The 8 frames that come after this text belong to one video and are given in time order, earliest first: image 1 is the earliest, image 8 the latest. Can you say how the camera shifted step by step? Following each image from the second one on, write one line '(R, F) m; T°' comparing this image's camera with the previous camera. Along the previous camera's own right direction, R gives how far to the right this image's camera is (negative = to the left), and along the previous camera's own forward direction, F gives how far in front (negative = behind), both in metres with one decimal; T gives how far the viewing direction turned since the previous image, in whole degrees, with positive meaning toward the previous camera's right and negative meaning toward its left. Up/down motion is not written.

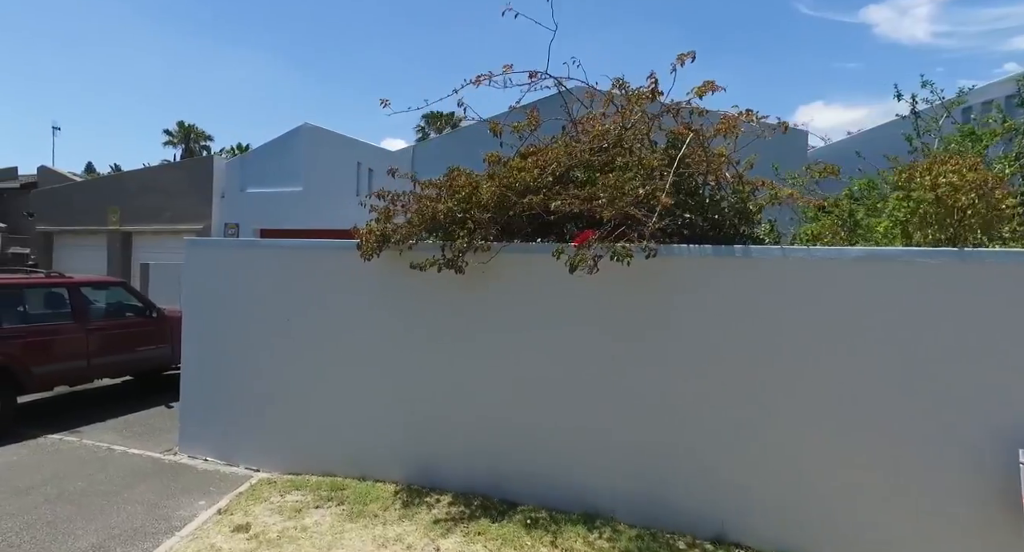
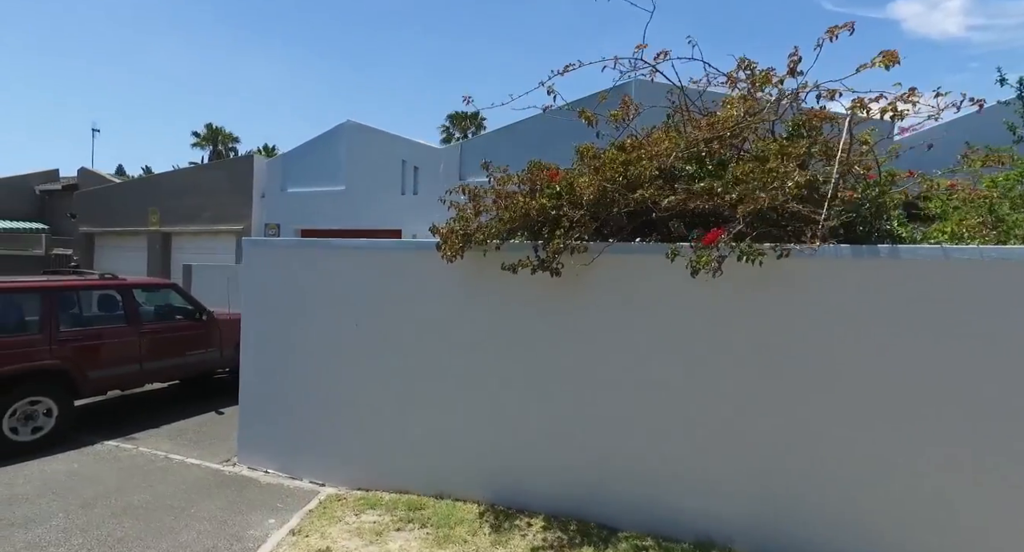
(-0.5, +0.4) m; -2°
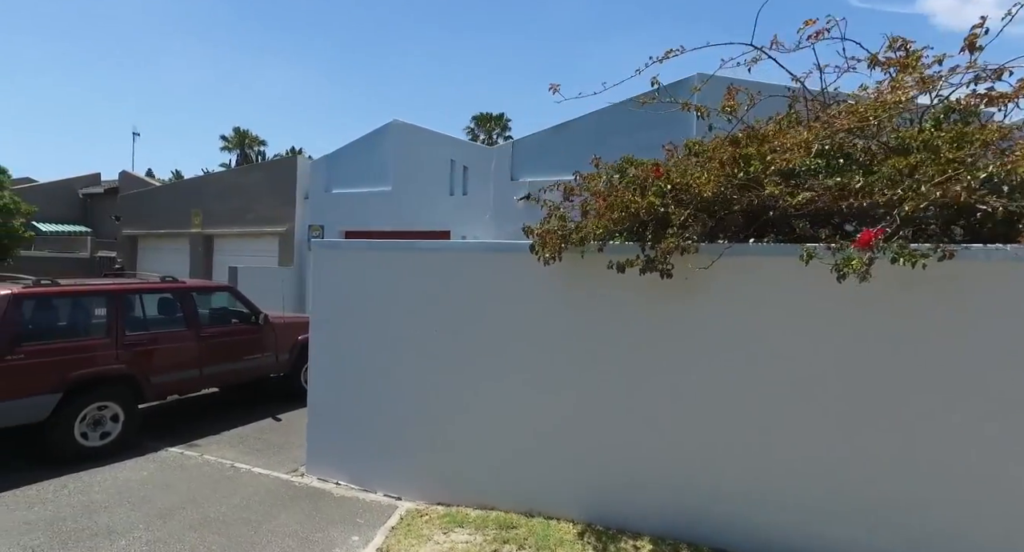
(-0.5, +0.3) m; -2°
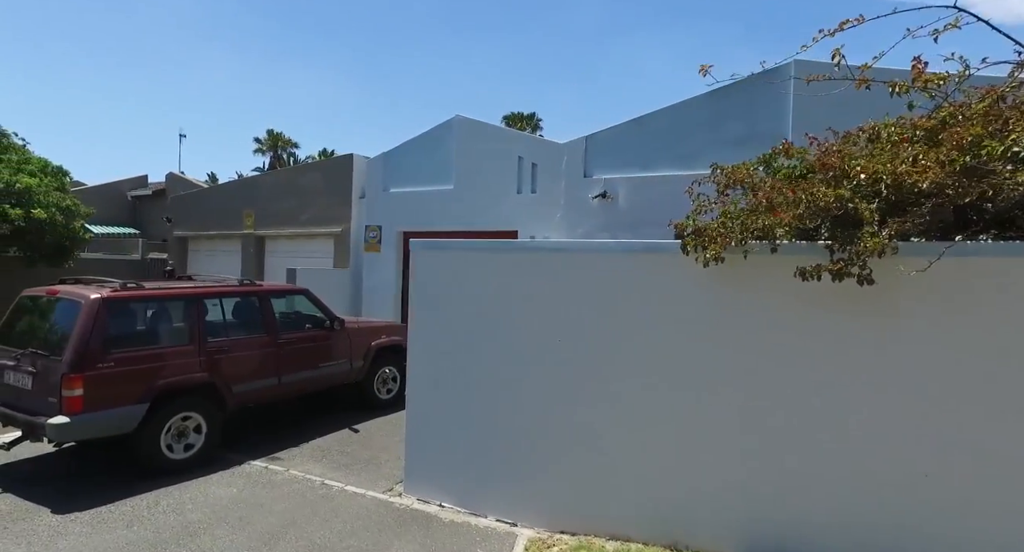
(-0.7, +0.4) m; -2°
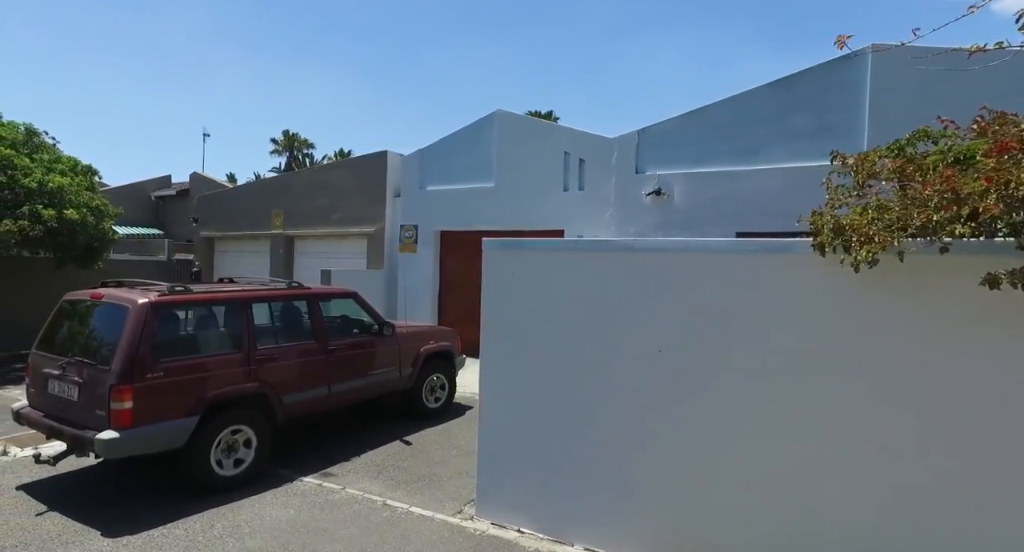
(-0.5, +0.4) m; -1°
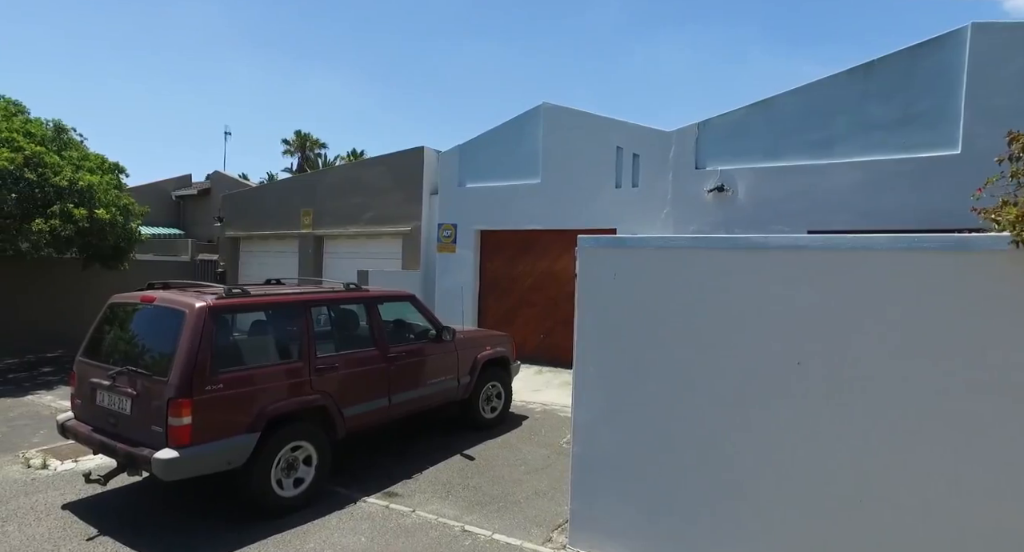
(-0.6, +0.5) m; -1°
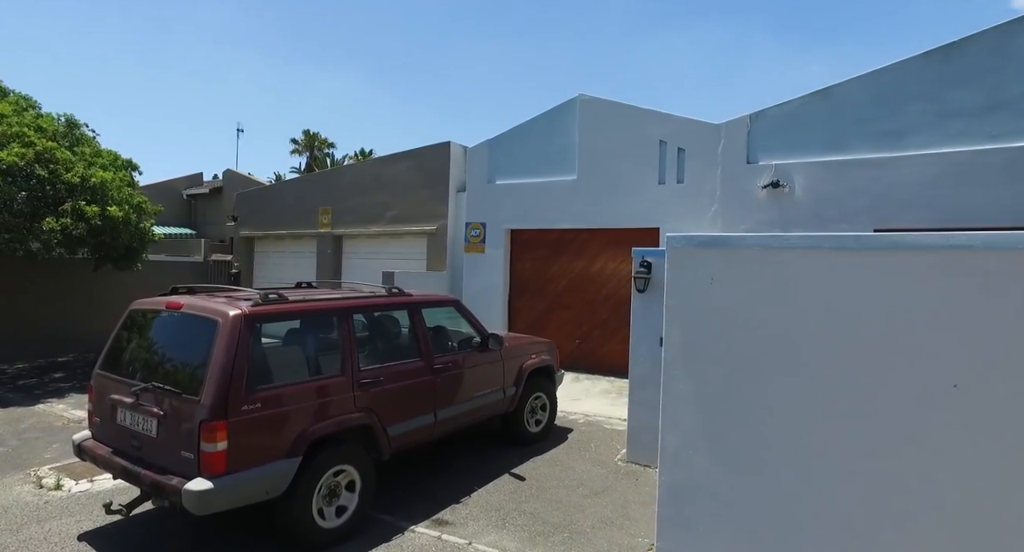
(-0.4, +0.5) m; -1°
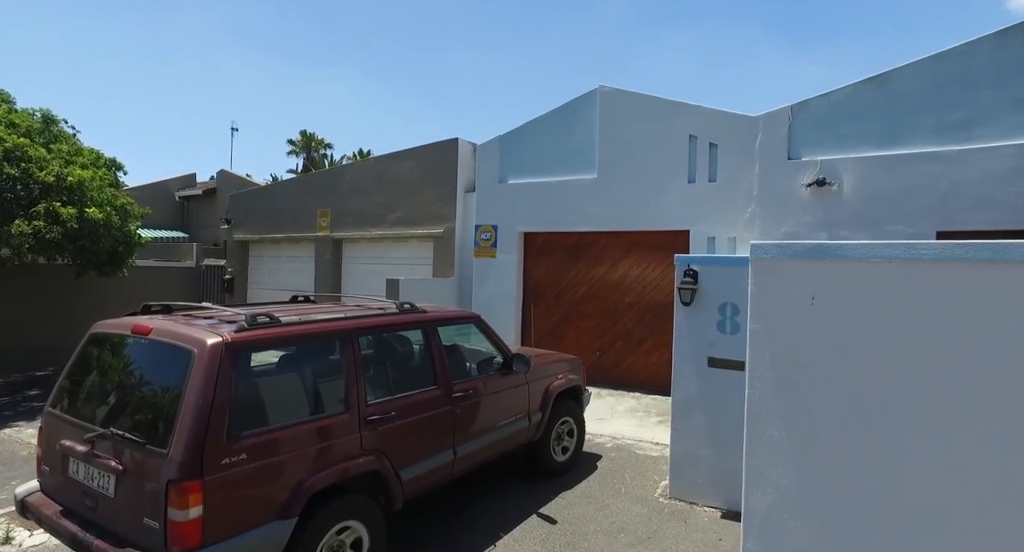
(-0.2, +0.7) m; 0°
